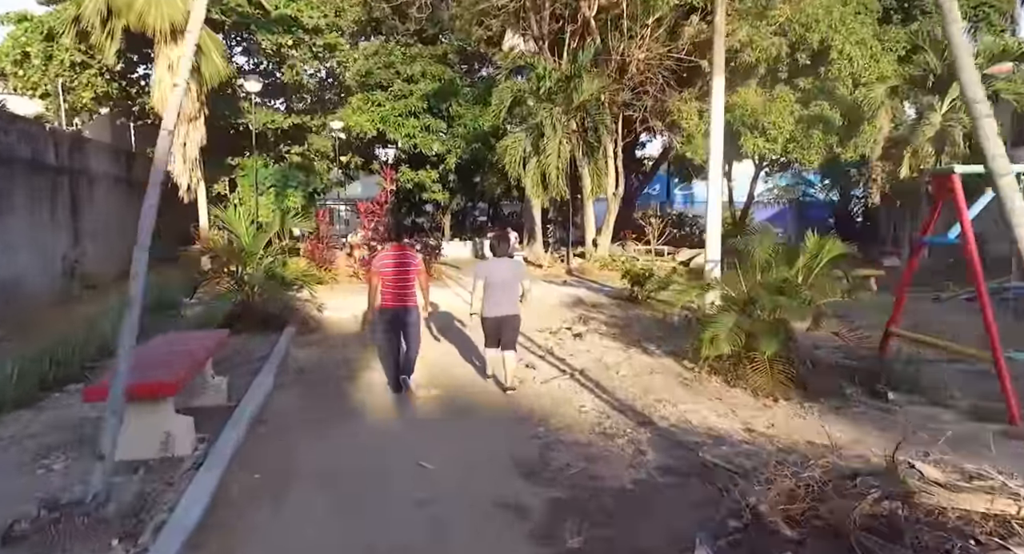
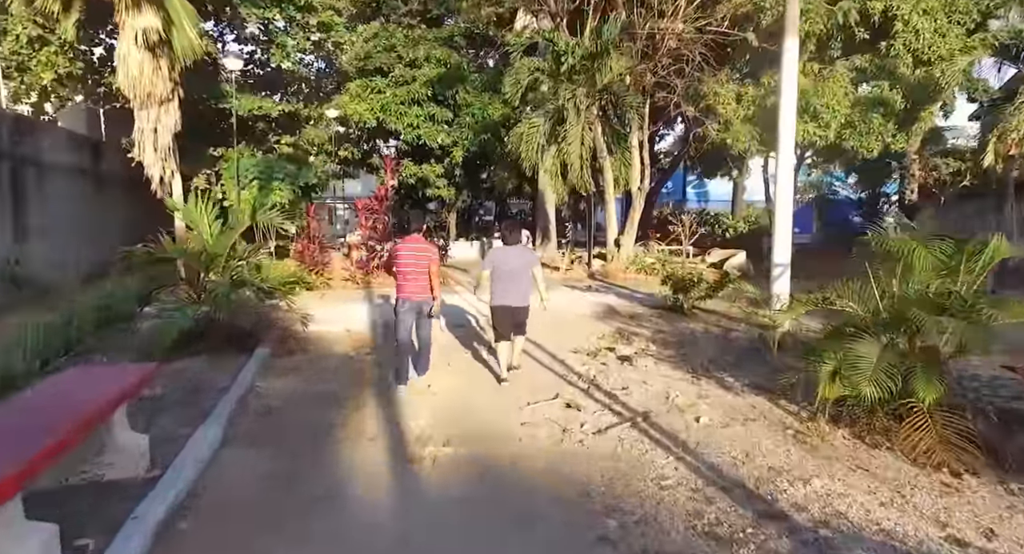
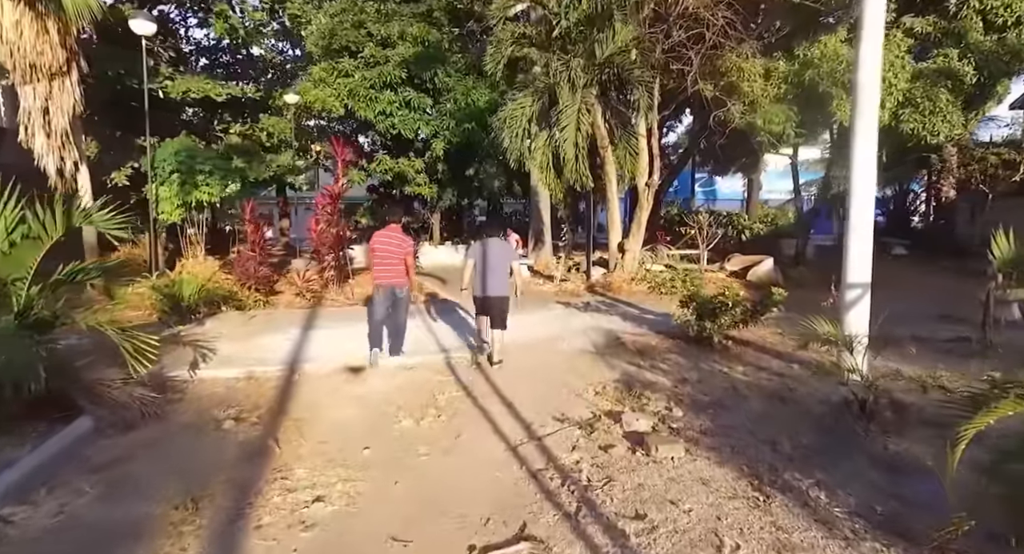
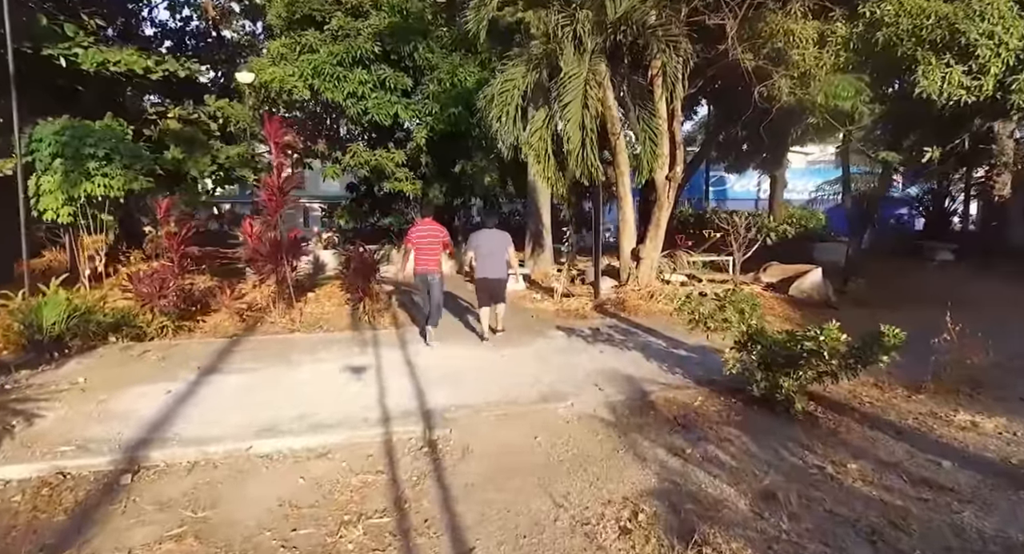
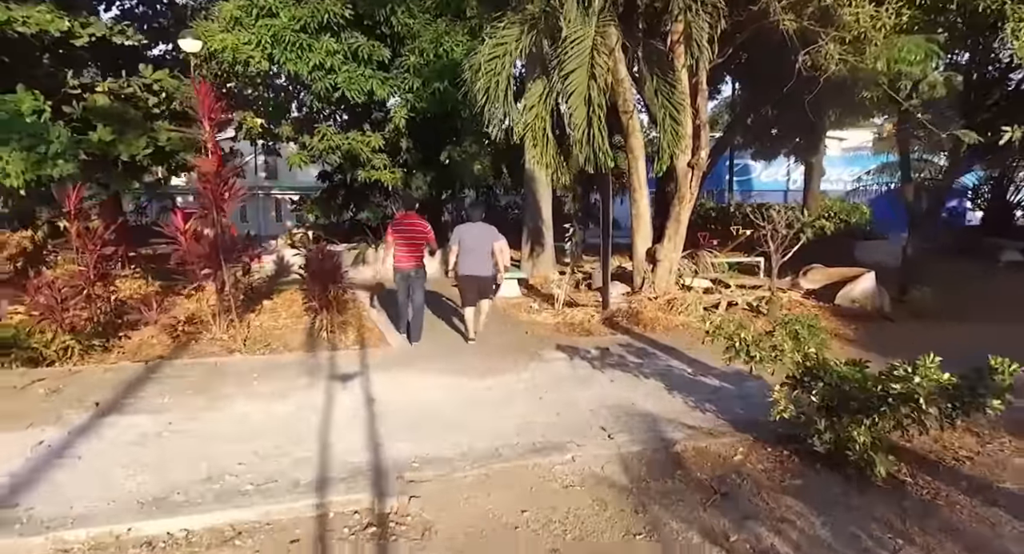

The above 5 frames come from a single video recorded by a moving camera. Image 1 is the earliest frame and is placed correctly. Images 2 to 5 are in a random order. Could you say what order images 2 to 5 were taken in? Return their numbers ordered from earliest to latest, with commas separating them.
2, 3, 4, 5
